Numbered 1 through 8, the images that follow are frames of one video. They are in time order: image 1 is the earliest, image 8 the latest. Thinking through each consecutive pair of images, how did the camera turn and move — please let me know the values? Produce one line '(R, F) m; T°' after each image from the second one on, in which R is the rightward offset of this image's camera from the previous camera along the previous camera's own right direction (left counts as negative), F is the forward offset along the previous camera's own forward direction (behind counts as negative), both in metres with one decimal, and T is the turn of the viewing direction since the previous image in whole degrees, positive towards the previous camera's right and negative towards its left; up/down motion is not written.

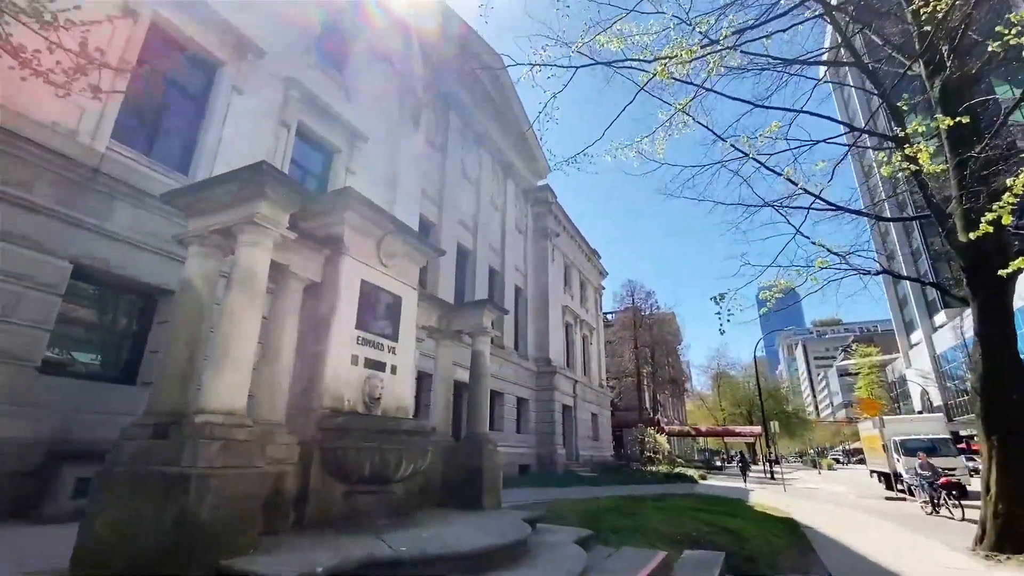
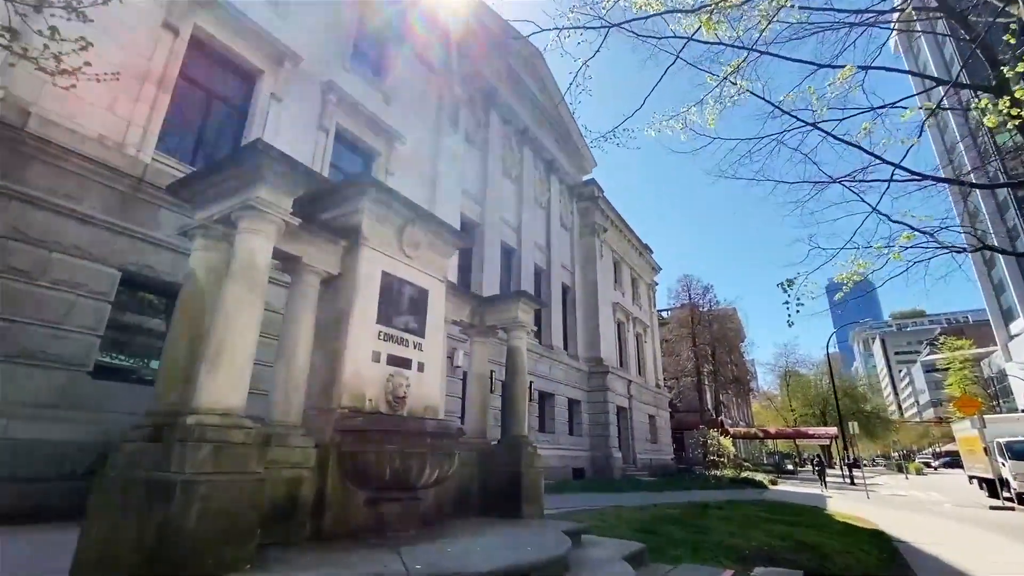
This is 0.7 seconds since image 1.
(+0.3, +0.7) m; -6°
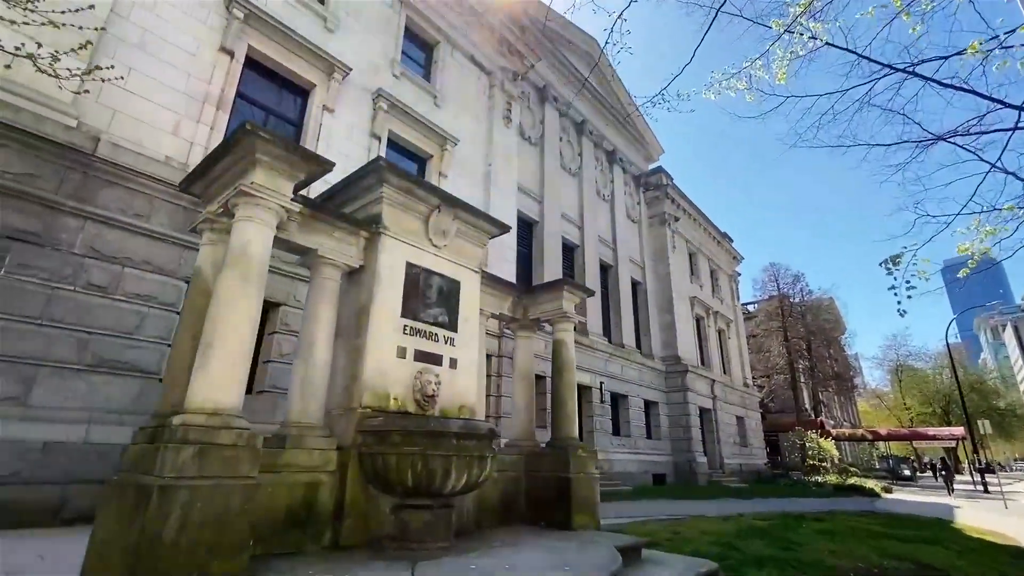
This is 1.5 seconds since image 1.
(+0.5, +0.7) m; -9°
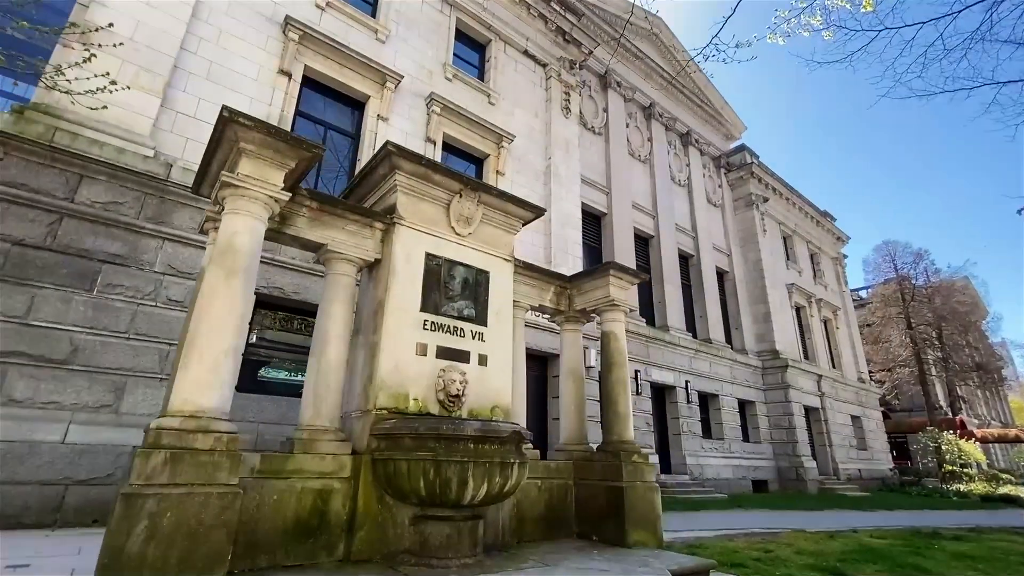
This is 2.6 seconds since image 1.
(+0.6, +0.7) m; -10°
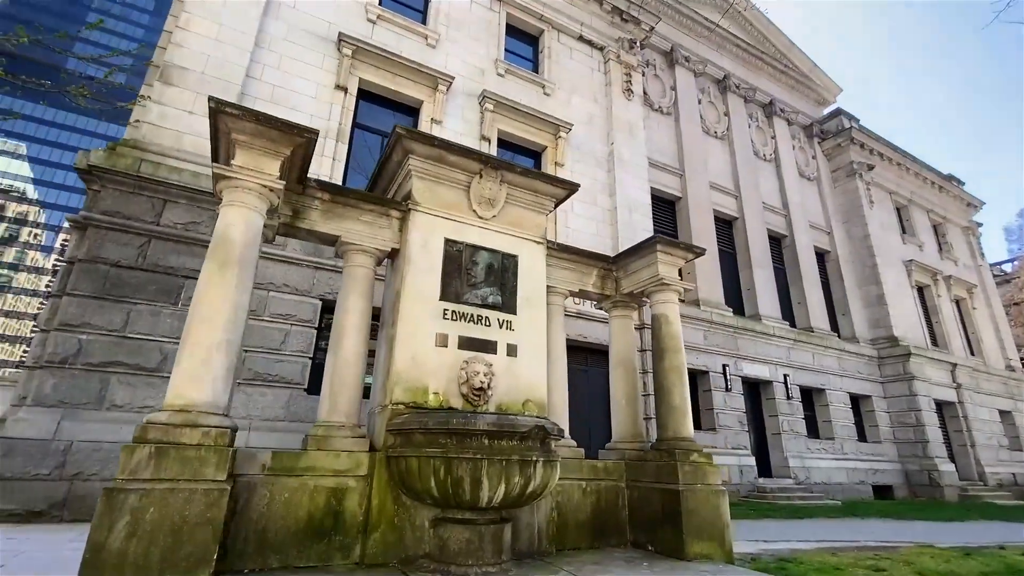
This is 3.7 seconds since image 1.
(+0.6, +0.5) m; -10°
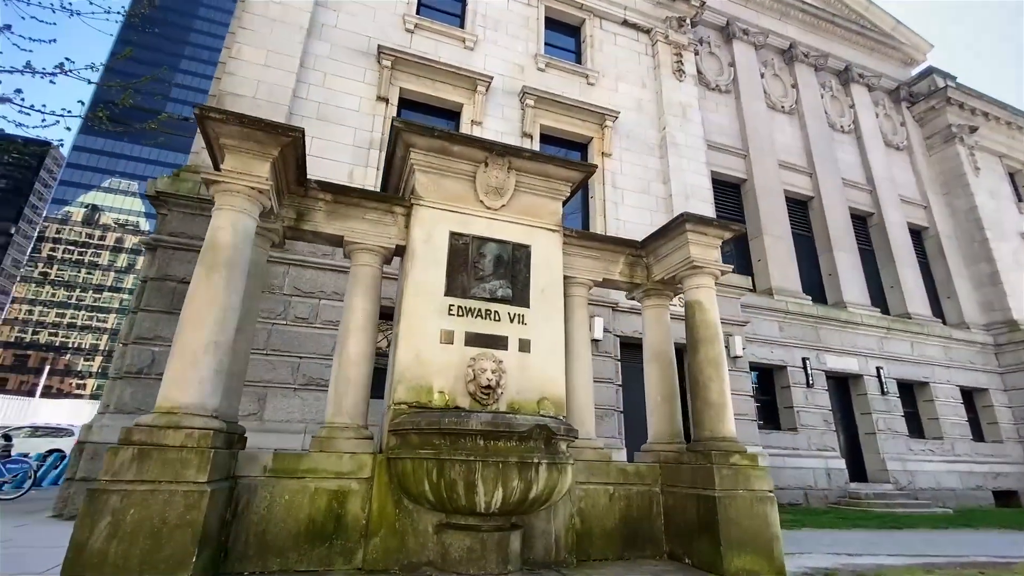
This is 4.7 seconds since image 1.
(+0.6, +0.4) m; -8°
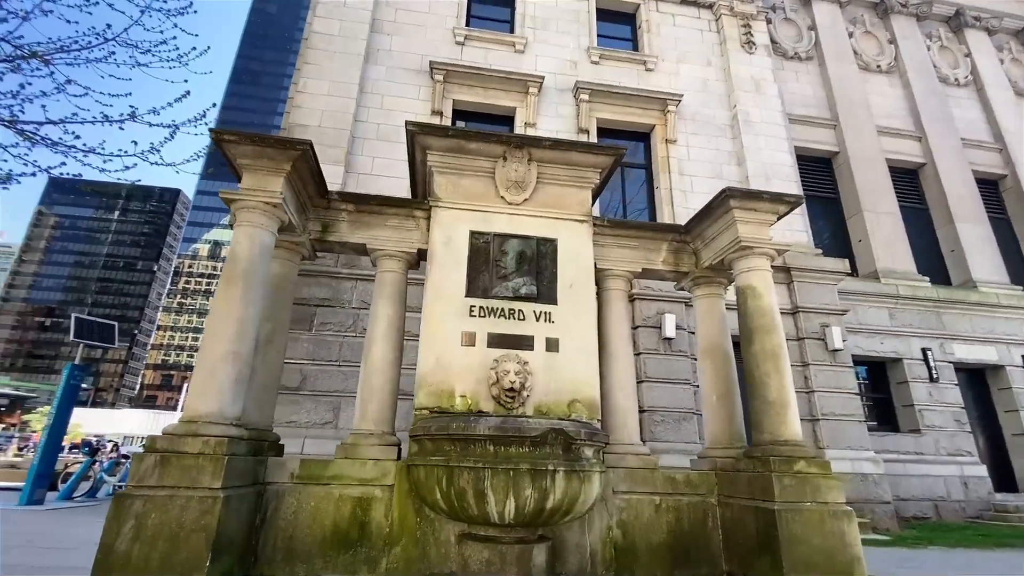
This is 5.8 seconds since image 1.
(+0.6, +0.3) m; -10°
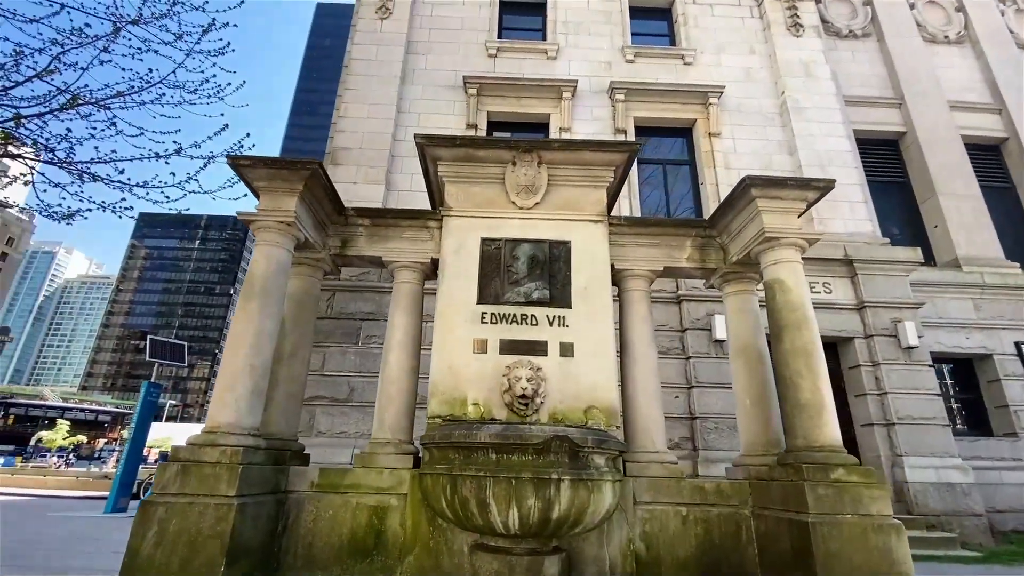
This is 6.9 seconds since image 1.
(+0.4, +0.1) m; -7°
